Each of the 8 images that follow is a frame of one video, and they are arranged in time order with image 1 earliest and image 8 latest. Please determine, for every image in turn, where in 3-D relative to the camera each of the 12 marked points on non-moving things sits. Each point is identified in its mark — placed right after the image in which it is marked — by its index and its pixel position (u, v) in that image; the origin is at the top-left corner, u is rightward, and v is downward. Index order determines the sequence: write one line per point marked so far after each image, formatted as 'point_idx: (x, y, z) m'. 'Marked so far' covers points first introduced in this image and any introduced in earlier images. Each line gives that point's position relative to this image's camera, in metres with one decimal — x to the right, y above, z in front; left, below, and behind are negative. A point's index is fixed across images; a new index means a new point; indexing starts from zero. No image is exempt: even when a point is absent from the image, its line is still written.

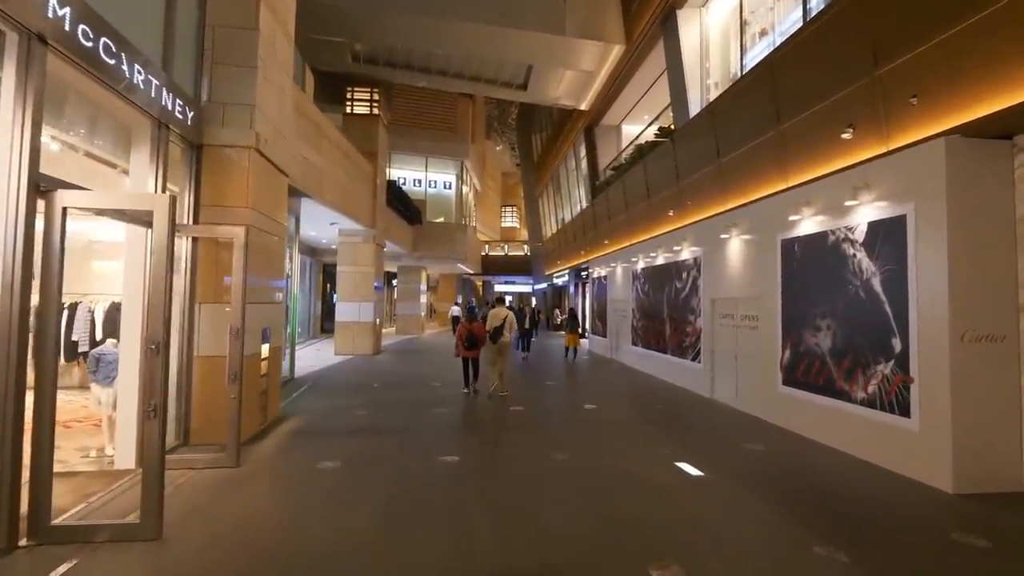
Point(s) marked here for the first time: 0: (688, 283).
0: (+3.7, +0.1, +11.2) m
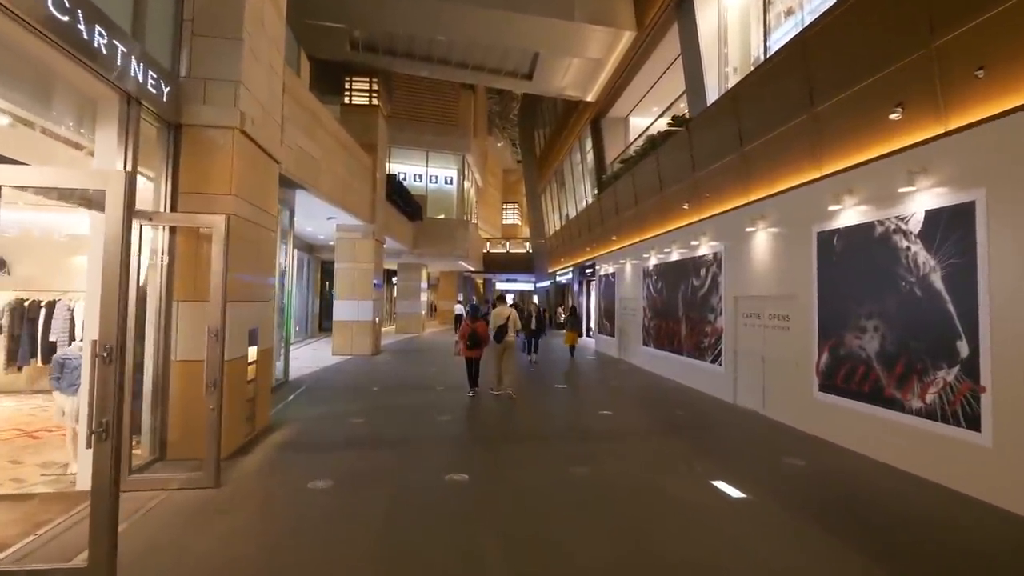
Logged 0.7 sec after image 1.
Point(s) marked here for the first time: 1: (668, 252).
0: (+3.8, +0.2, +10.6) m
1: (+3.7, +0.8, +12.8) m
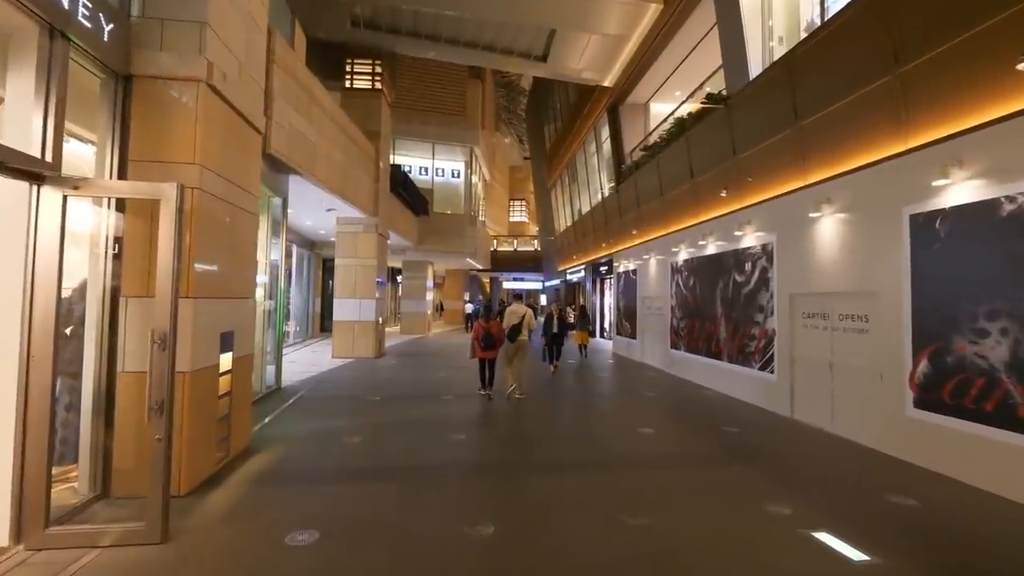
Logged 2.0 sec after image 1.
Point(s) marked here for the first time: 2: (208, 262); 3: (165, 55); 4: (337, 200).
0: (+4.2, +0.2, +9.4) m
1: (+4.0, +0.9, +11.5) m
2: (-2.7, +0.2, +4.8) m
3: (-2.9, +2.0, +4.6) m
4: (-4.0, +2.0, +12.2) m
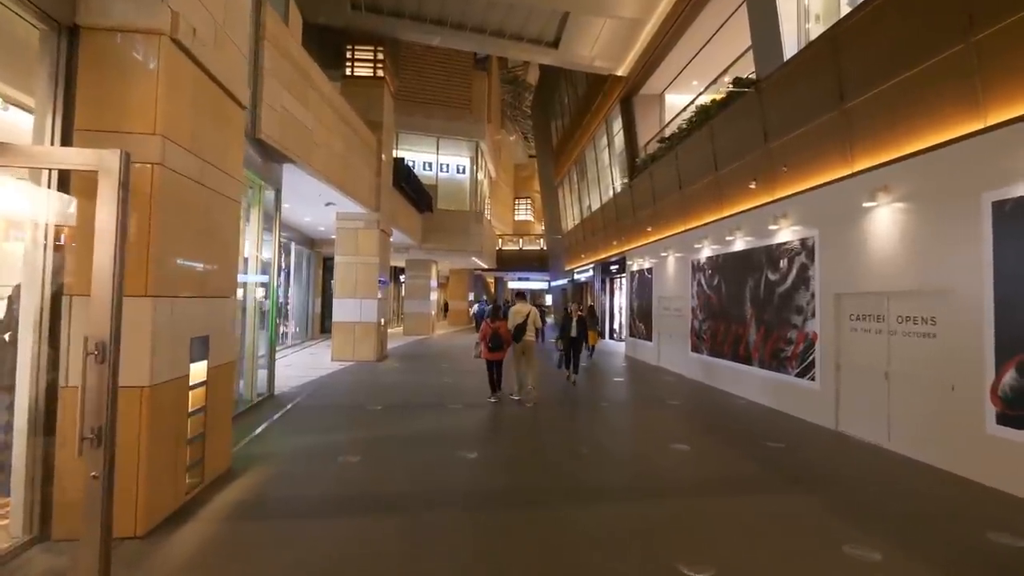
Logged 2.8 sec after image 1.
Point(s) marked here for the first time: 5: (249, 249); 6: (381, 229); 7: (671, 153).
0: (+4.4, +0.2, +8.6) m
1: (+4.2, +0.9, +10.7) m
2: (-2.5, +0.2, +4.0) m
3: (-2.7, +2.0, +3.8) m
4: (-3.7, +2.0, +11.5) m
5: (-4.0, +0.6, +8.2) m
6: (-3.5, +1.6, +14.4) m
7: (+4.0, +3.4, +13.7) m
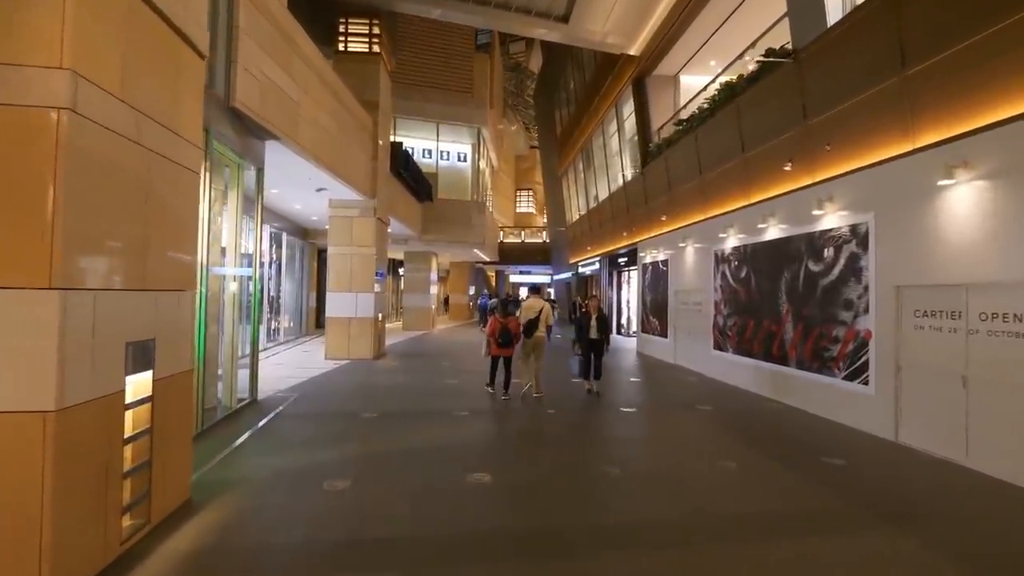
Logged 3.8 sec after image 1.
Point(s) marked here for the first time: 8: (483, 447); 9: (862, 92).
0: (+4.6, +0.3, +7.6) m
1: (+4.4, +1.0, +9.8) m
2: (-2.3, +0.3, +3.1) m
3: (-2.6, +2.0, +2.8) m
4: (-3.6, +2.1, +10.5) m
5: (-3.8, +0.7, +7.2) m
6: (-3.3, +1.7, +13.4) m
7: (+4.1, +3.5, +12.7) m
8: (-0.3, -1.8, +6.1) m
9: (+4.6, +2.6, +7.2) m
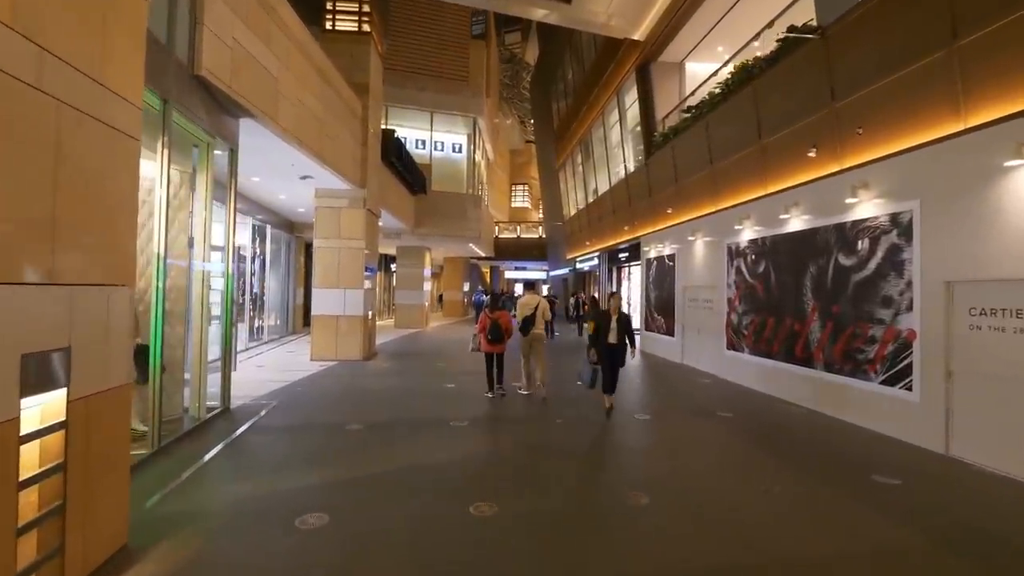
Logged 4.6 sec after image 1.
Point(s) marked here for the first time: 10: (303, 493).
0: (+4.6, +0.4, +6.9) m
1: (+4.4, +1.1, +9.1) m
2: (-2.2, +0.3, +2.3) m
3: (-2.5, +2.1, +2.0) m
4: (-3.6, +2.2, +9.7) m
5: (-3.8, +0.7, +6.4) m
6: (-3.4, +1.8, +12.6) m
7: (+4.1, +3.6, +12.0) m
8: (-0.3, -1.8, +5.4) m
9: (+4.7, +2.7, +6.5) m
10: (-1.7, -1.7, +4.5) m
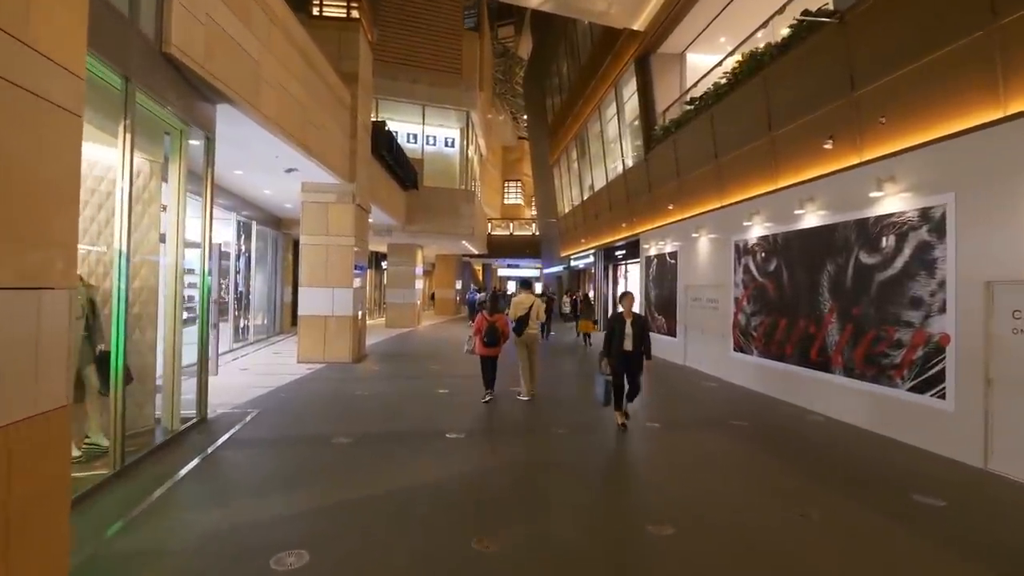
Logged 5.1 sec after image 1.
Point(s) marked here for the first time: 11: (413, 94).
0: (+4.6, +0.4, +6.5) m
1: (+4.4, +1.1, +8.6) m
2: (-2.1, +0.3, +1.7) m
3: (-2.4, +2.0, +1.5) m
4: (-3.6, +2.2, +9.1) m
5: (-3.7, +0.7, +5.8) m
6: (-3.4, +1.8, +12.0) m
7: (+4.0, +3.7, +11.5) m
8: (-0.2, -1.8, +4.9) m
9: (+4.7, +2.7, +6.1) m
10: (-1.7, -1.7, +4.0) m
11: (-3.6, +7.0, +19.8) m
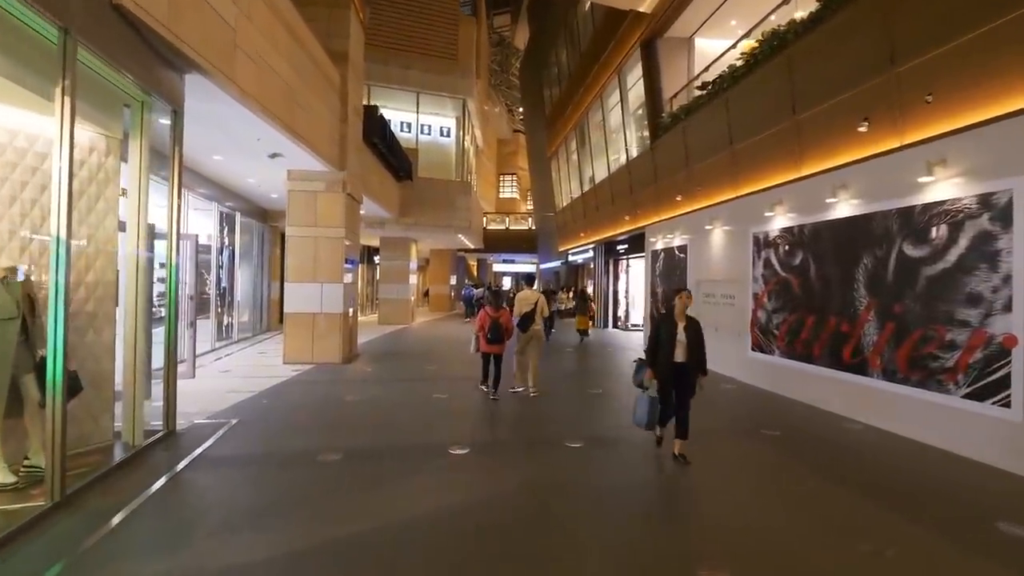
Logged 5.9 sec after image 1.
0: (+4.7, +0.4, +5.8) m
1: (+4.5, +1.2, +7.9) m
2: (-2.0, +0.3, +1.0) m
3: (-2.2, +2.1, +0.7) m
4: (-3.5, +2.3, +8.3) m
5: (-3.6, +0.8, +5.0) m
6: (-3.4, +1.9, +11.2) m
7: (+4.1, +3.7, +10.8) m
8: (-0.1, -1.7, +4.2) m
9: (+4.8, +2.7, +5.4) m
10: (-1.6, -1.6, +3.2) m
11: (-3.7, +7.2, +19.0) m
